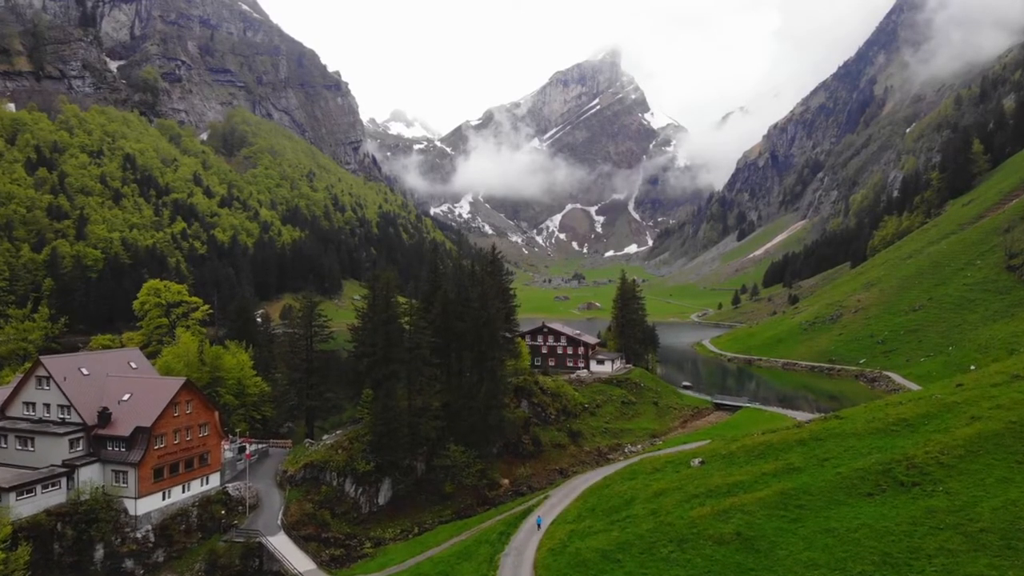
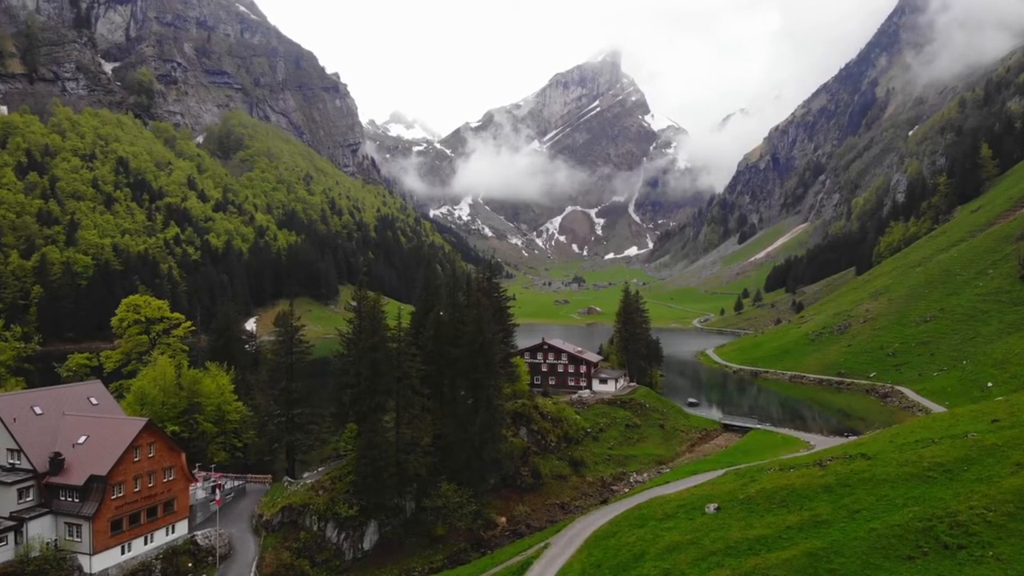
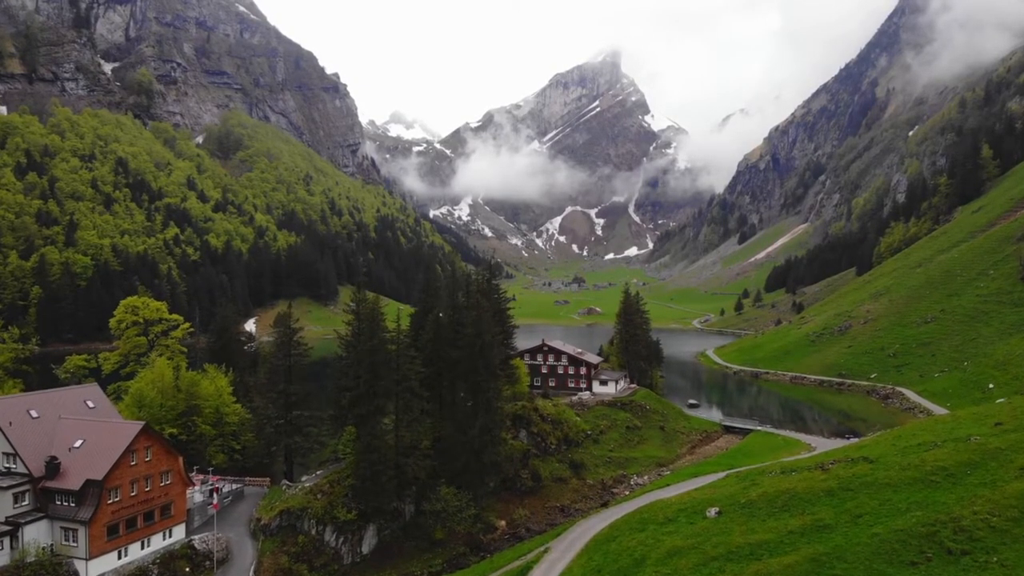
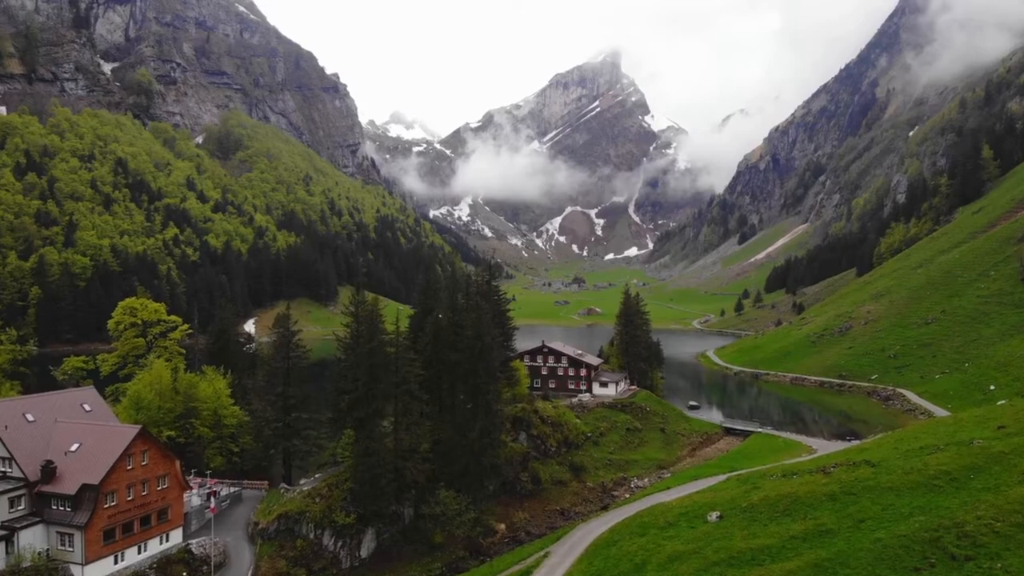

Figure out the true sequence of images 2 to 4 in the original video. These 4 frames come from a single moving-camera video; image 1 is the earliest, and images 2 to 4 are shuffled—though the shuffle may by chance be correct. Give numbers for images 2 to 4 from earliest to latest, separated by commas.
2, 3, 4
